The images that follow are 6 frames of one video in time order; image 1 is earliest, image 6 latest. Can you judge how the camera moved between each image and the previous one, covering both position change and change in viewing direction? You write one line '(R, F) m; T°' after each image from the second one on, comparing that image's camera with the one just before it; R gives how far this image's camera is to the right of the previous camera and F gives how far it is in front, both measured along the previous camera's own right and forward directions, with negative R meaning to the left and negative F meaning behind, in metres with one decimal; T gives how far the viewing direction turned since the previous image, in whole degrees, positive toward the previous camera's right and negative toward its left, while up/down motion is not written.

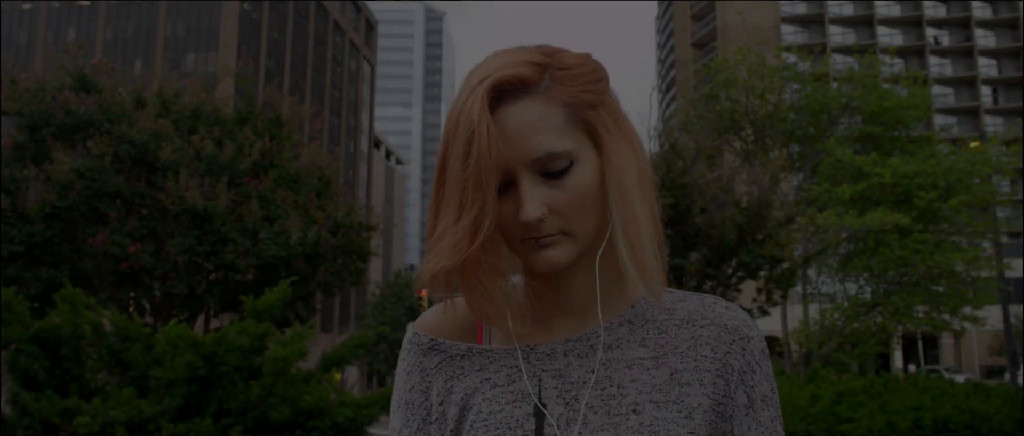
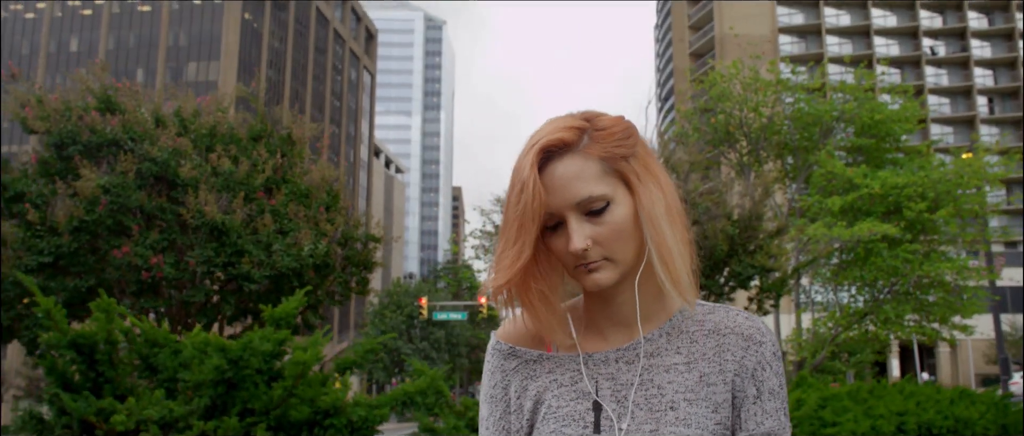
(0.0, -0.4) m; 0°
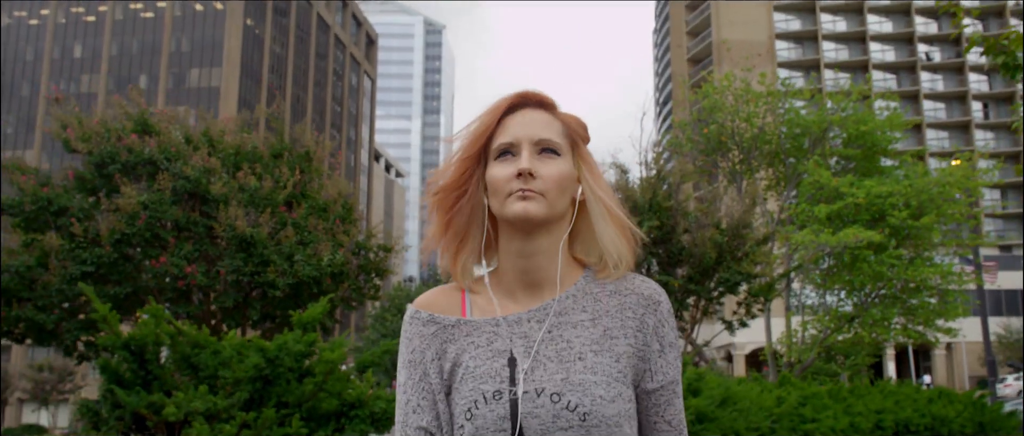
(0.0, -0.6) m; 0°
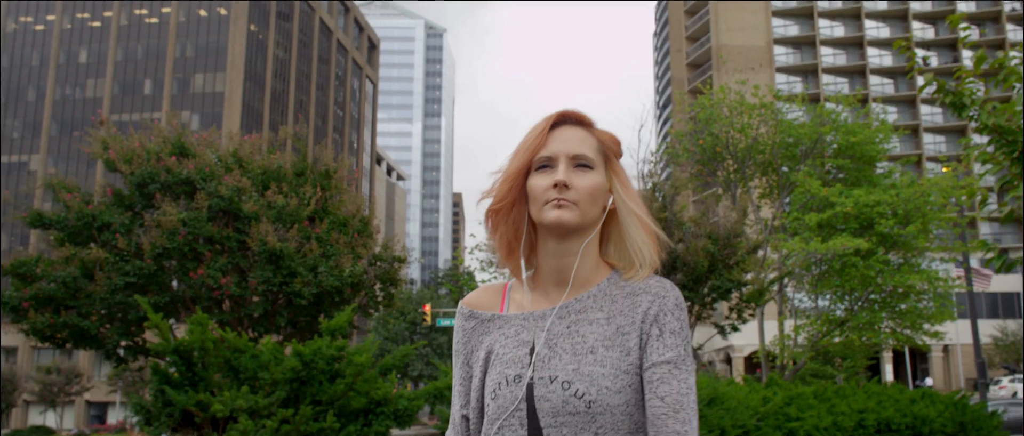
(0.0, -0.7) m; 0°
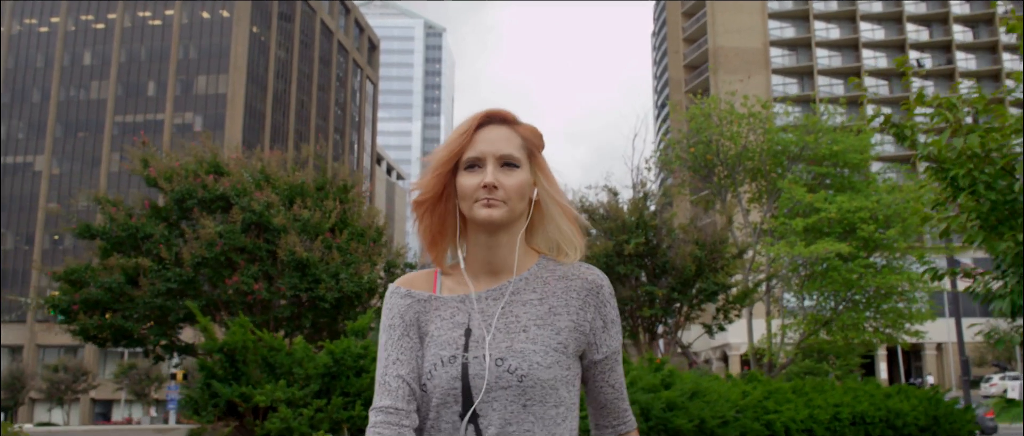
(0.0, -0.9) m; 0°
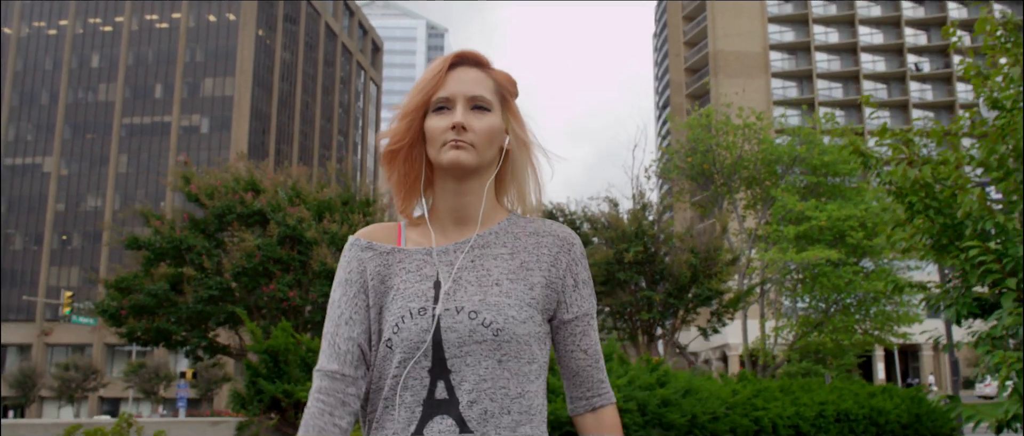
(-0.1, -0.9) m; 0°
